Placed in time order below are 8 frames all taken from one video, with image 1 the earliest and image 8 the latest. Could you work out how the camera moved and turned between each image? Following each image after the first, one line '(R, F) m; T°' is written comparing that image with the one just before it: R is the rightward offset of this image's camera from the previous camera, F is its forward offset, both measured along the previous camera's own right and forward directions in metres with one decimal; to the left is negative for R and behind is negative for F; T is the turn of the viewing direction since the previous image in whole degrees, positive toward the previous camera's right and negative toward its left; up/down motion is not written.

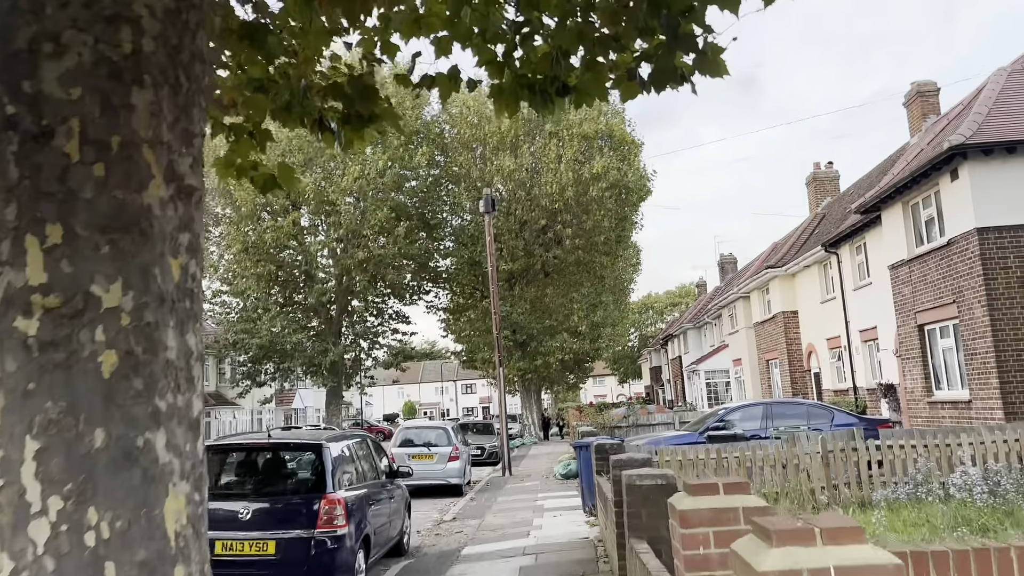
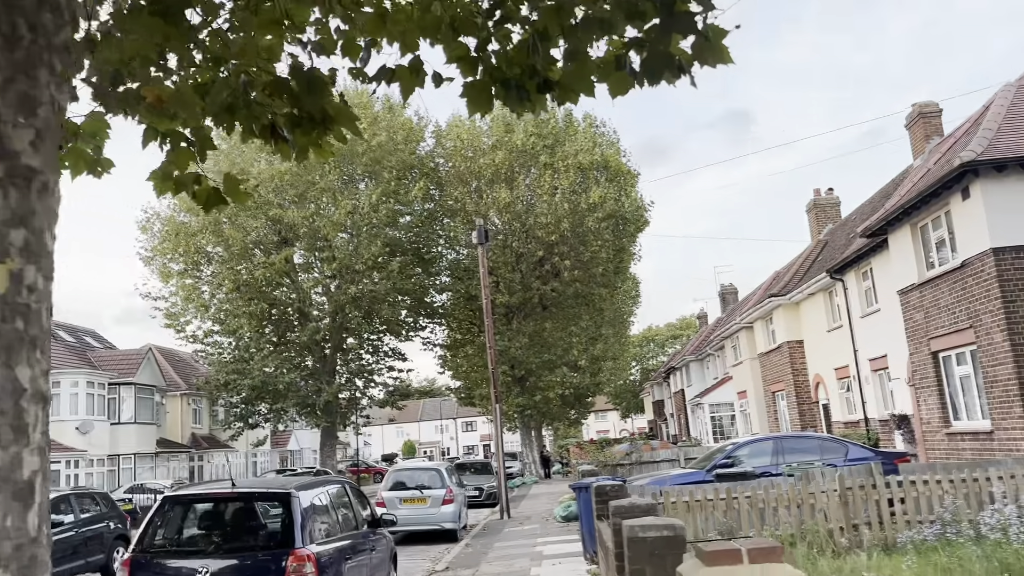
(+0.1, +0.7) m; 0°
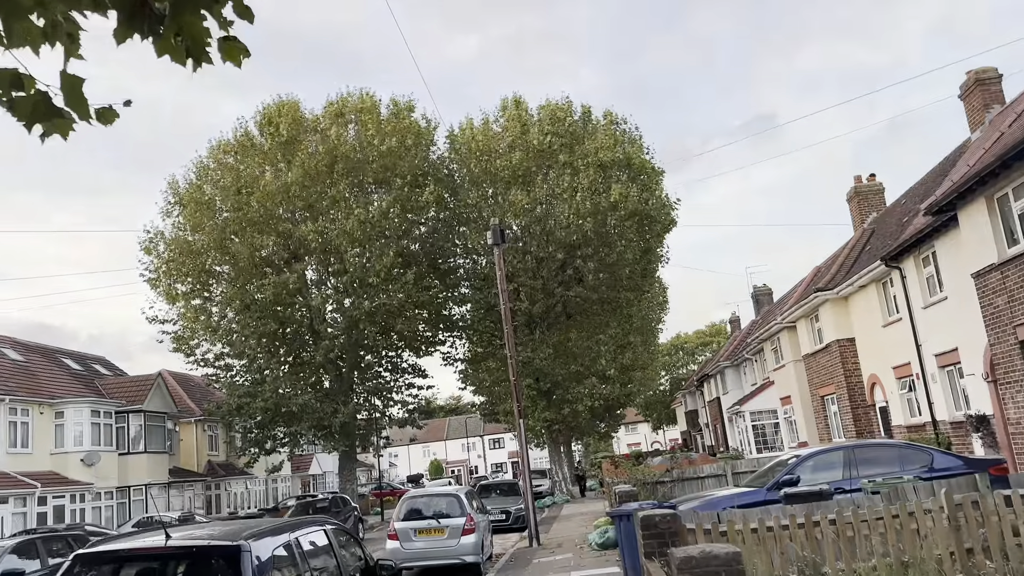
(+0.1, +1.7) m; -2°
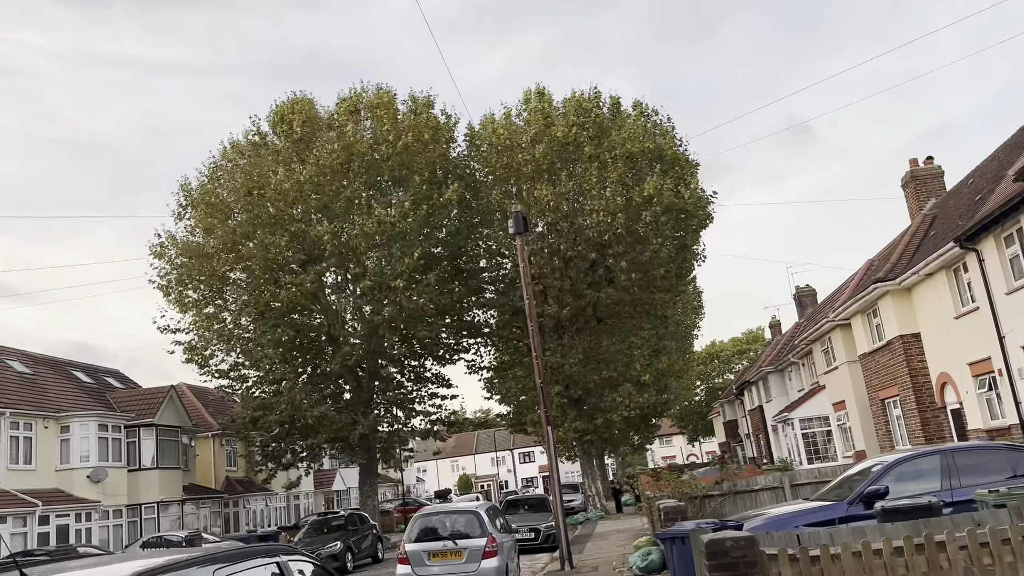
(+0.1, +1.8) m; -2°
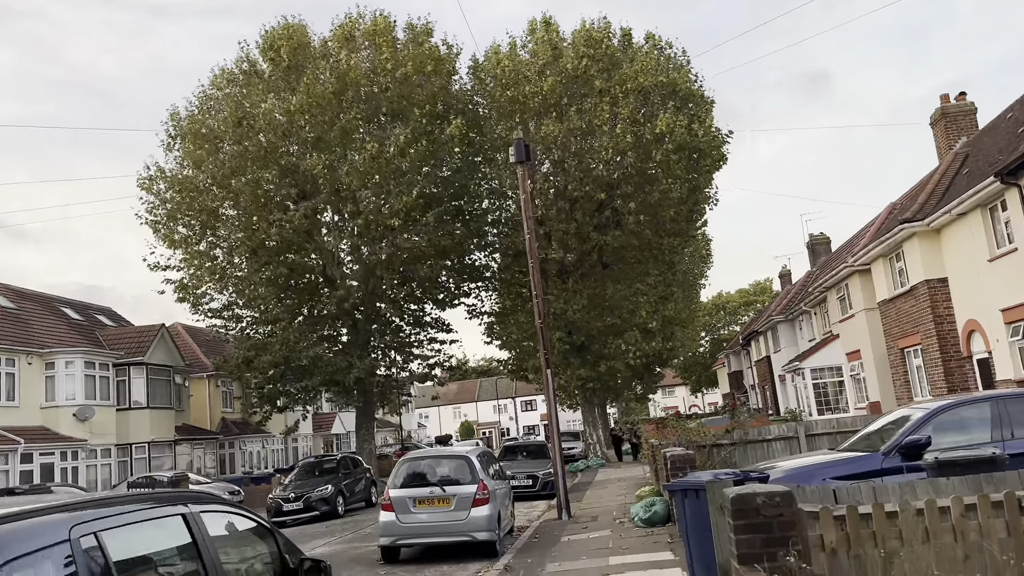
(+0.1, +1.1) m; 0°
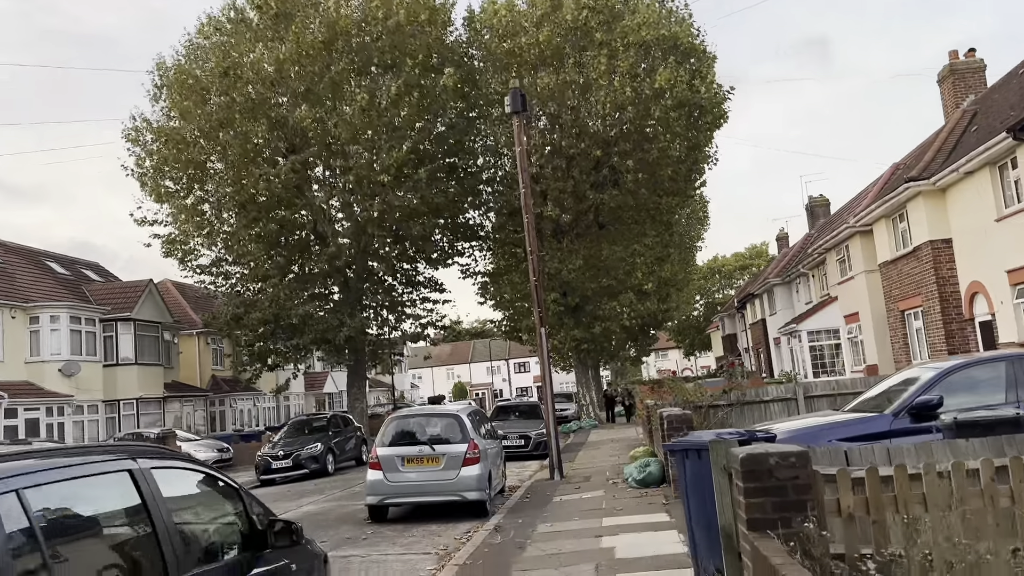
(0.0, +0.4) m; 0°
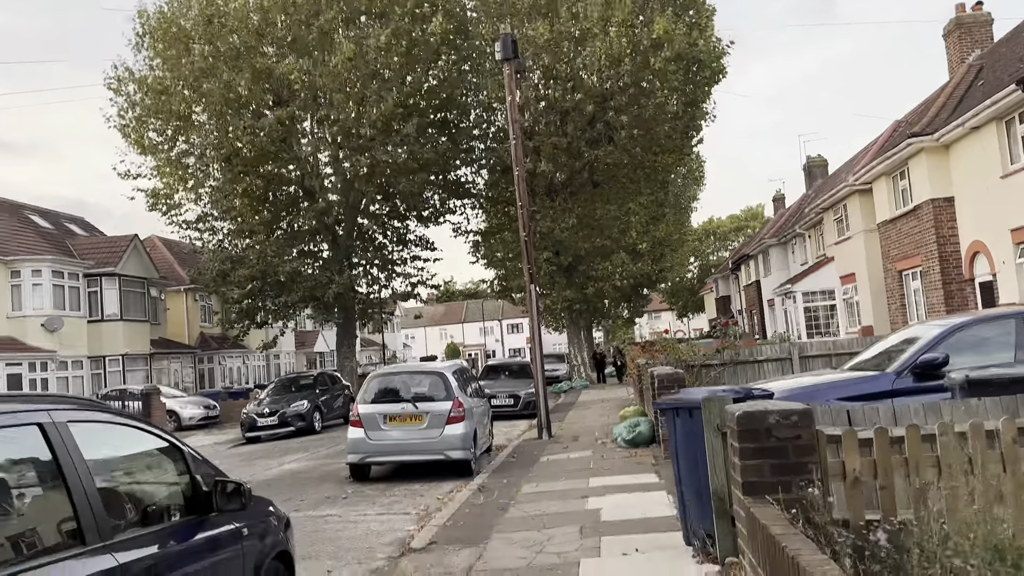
(+0.1, +0.4) m; 0°
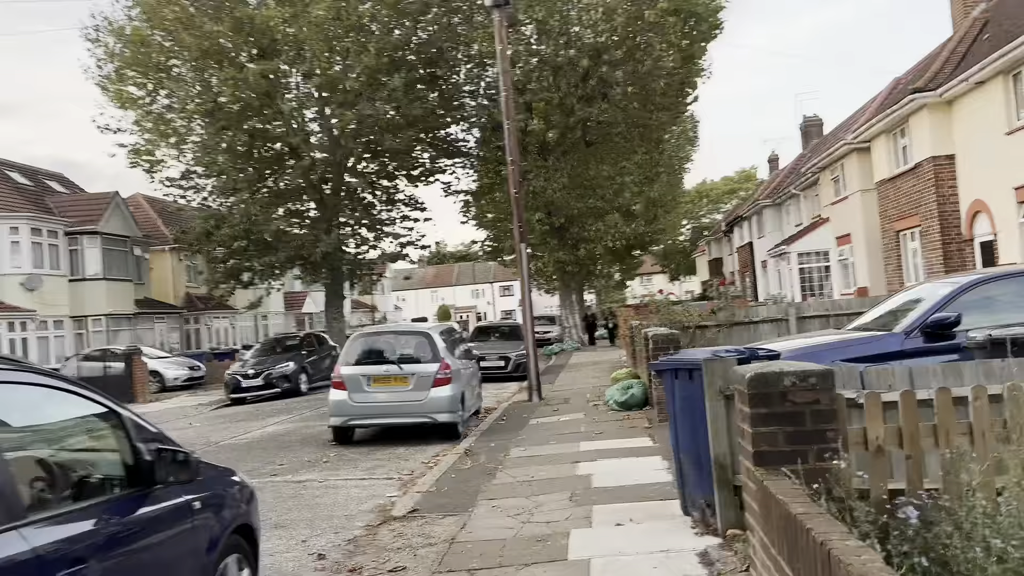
(0.0, +0.4) m; +1°
